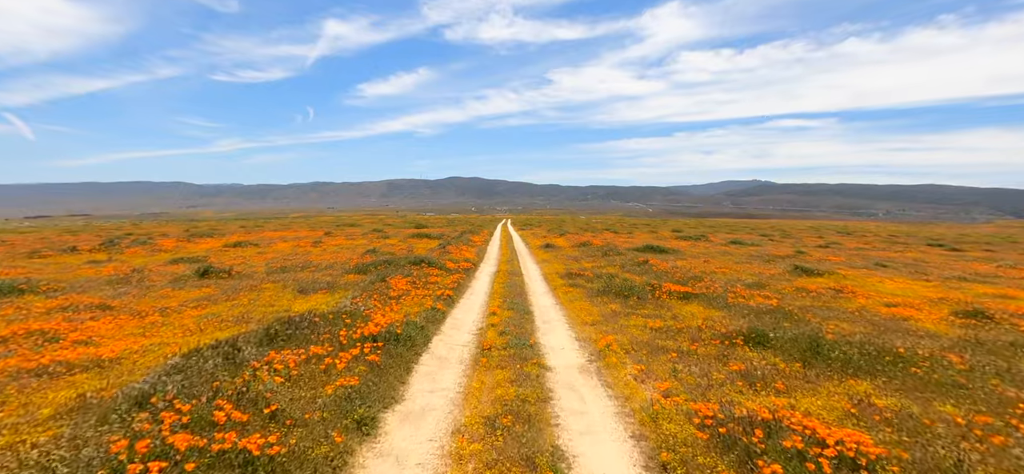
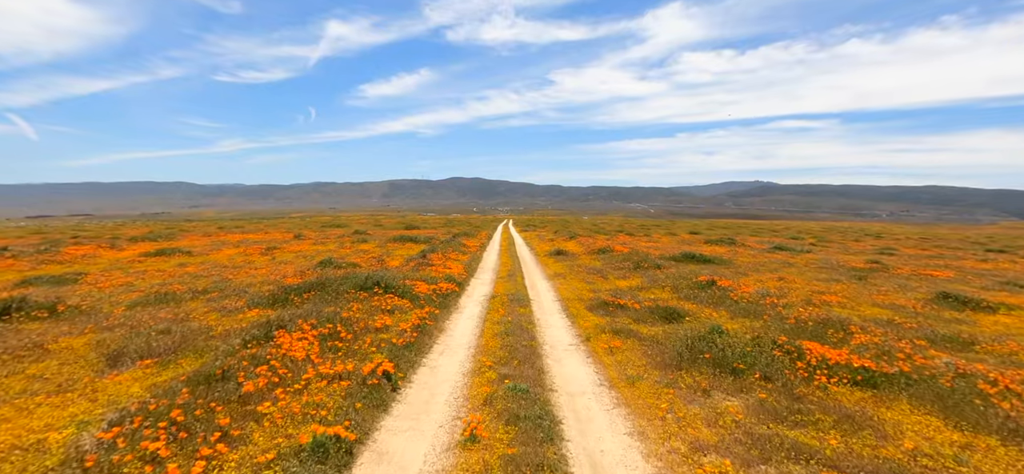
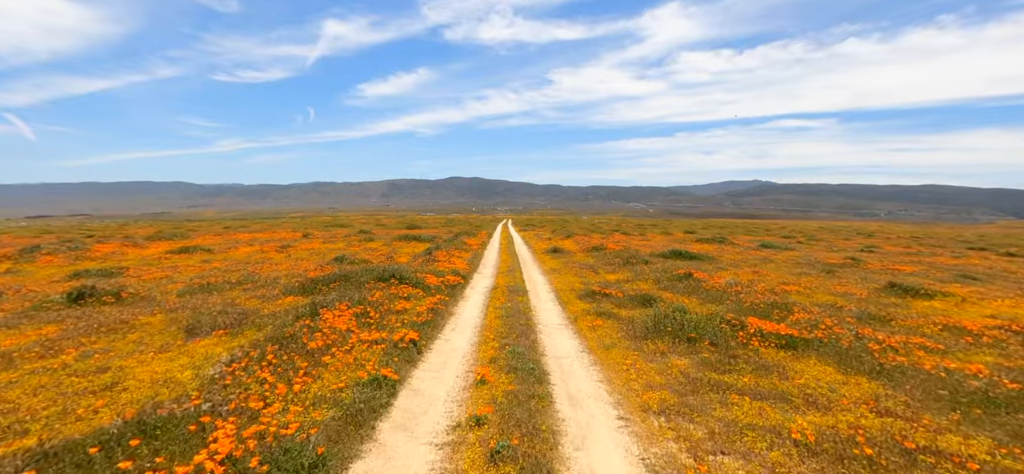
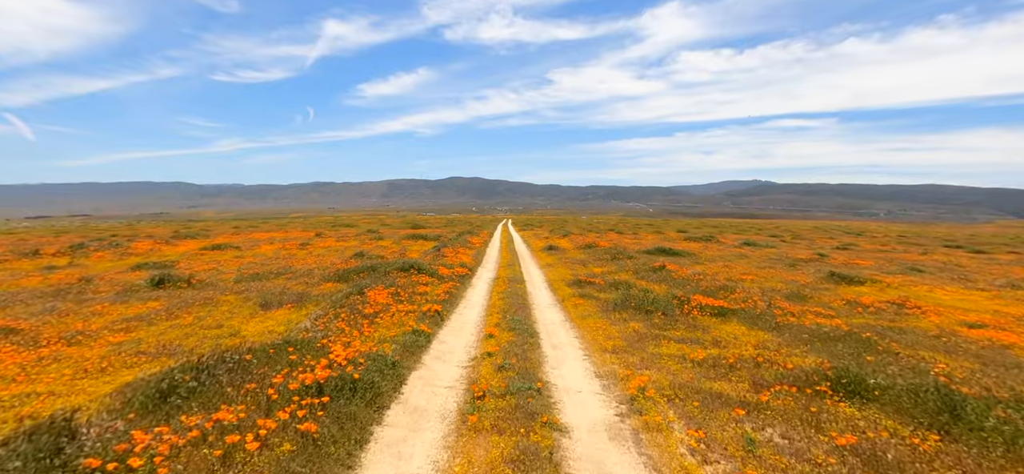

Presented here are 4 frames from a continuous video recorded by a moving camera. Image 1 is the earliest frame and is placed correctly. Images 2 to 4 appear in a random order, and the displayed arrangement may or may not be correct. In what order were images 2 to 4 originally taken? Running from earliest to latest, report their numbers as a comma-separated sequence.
4, 3, 2
